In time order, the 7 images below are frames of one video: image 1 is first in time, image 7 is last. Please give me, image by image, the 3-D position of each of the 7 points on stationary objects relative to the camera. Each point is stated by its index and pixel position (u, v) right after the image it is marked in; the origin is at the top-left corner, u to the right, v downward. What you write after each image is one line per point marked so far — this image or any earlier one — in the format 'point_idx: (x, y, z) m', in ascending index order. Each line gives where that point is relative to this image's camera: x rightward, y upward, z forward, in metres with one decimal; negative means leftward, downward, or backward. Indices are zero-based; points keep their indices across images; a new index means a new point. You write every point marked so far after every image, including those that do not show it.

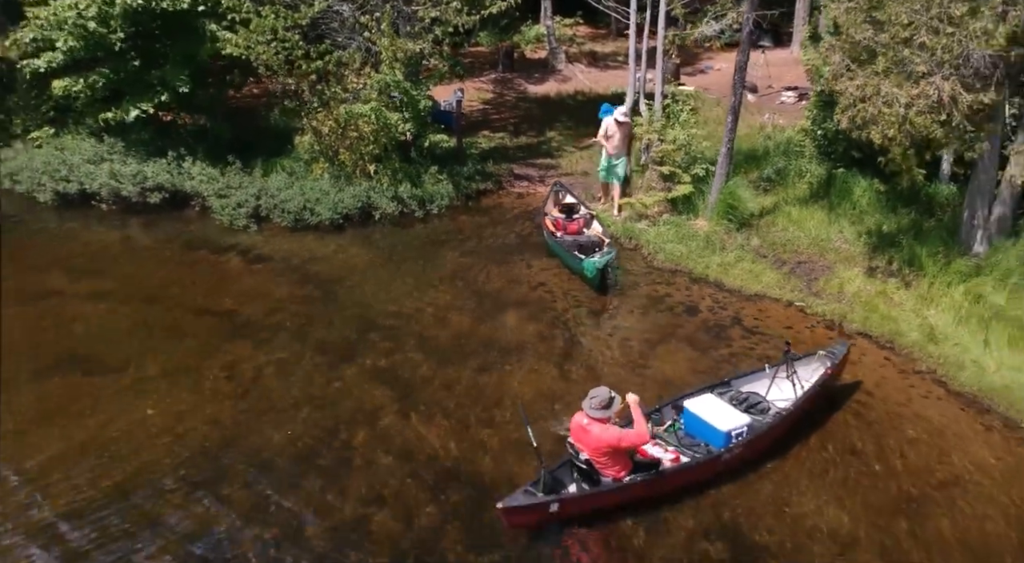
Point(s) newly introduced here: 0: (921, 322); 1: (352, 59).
0: (+5.9, -0.6, +10.1) m
1: (-3.2, +4.5, +14.0) m
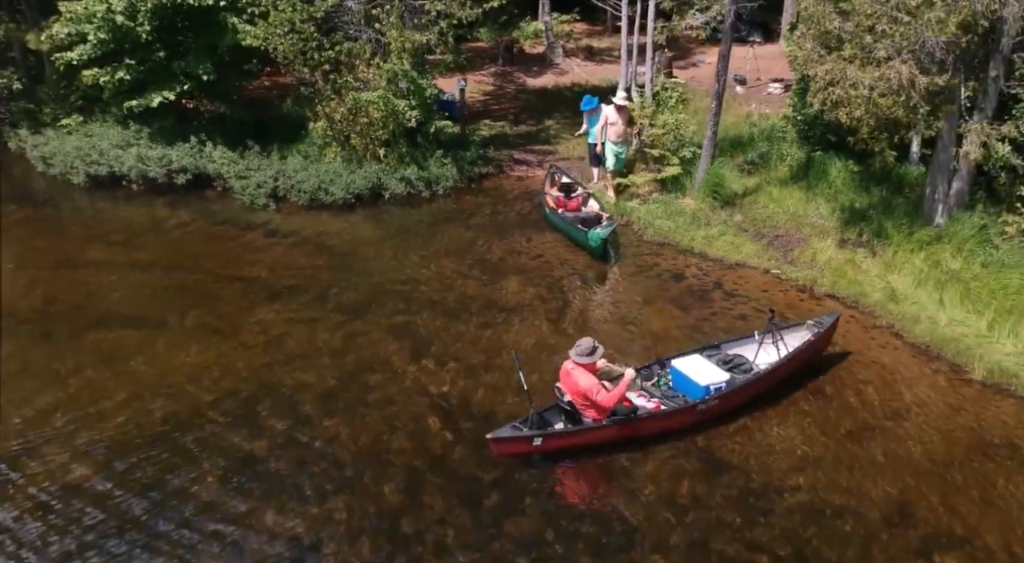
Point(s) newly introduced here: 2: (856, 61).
0: (+5.9, 0.0, +11.1) m
1: (-3.2, +5.0, +15.0) m
2: (+5.5, +3.5, +11.1) m
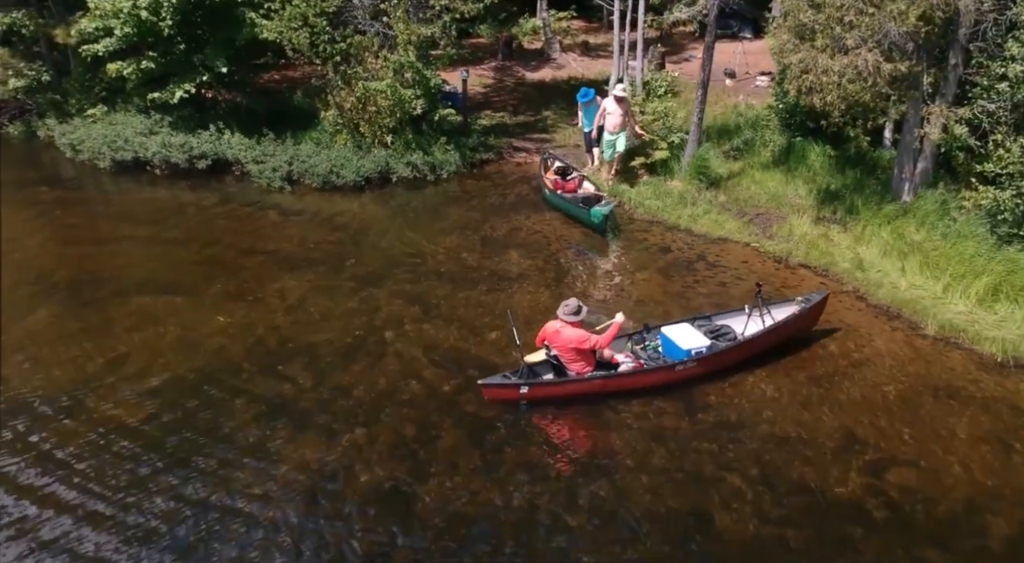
0: (+5.9, +0.5, +12.1) m
1: (-3.2, +5.5, +16.0) m
2: (+5.5, +4.0, +12.1) m
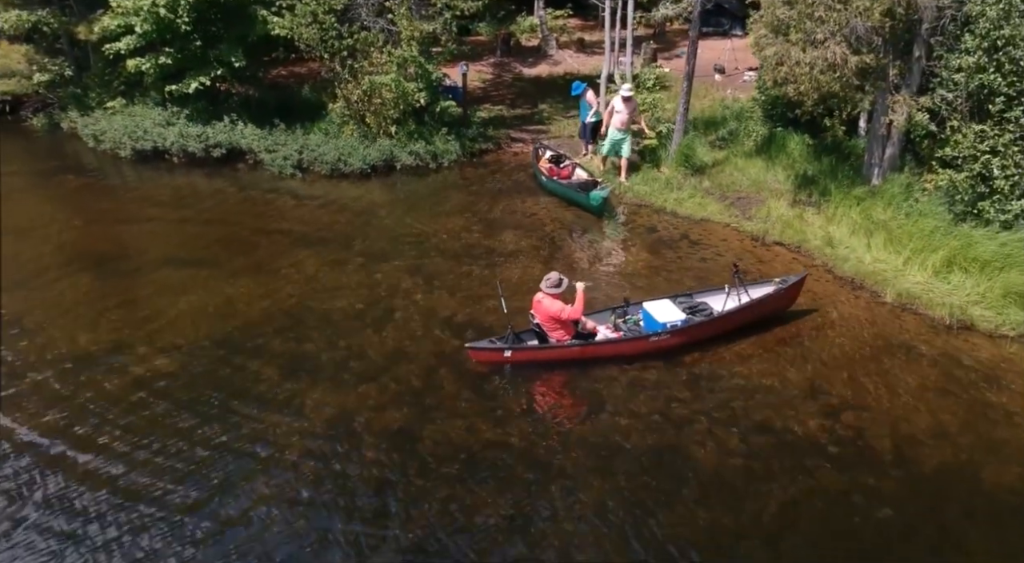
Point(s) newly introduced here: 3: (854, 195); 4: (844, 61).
0: (+5.9, +0.9, +13.1) m
1: (-3.3, +5.9, +17.0) m
2: (+5.4, +4.5, +13.1) m
3: (+6.7, +1.7, +13.6) m
4: (+6.0, +4.0, +12.6) m
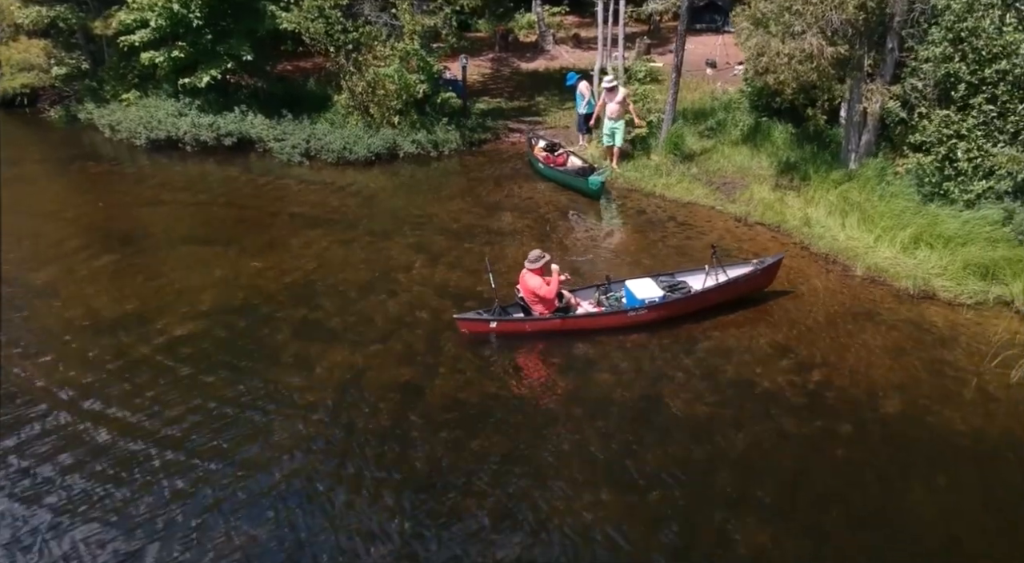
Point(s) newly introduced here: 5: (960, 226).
0: (+5.8, +1.3, +13.9) m
1: (-3.4, +6.4, +17.8) m
2: (+5.4, +4.9, +13.9) m
3: (+6.6, +2.1, +14.5) m
4: (+5.9, +4.4, +13.4) m
5: (+7.7, +1.0, +12.0) m
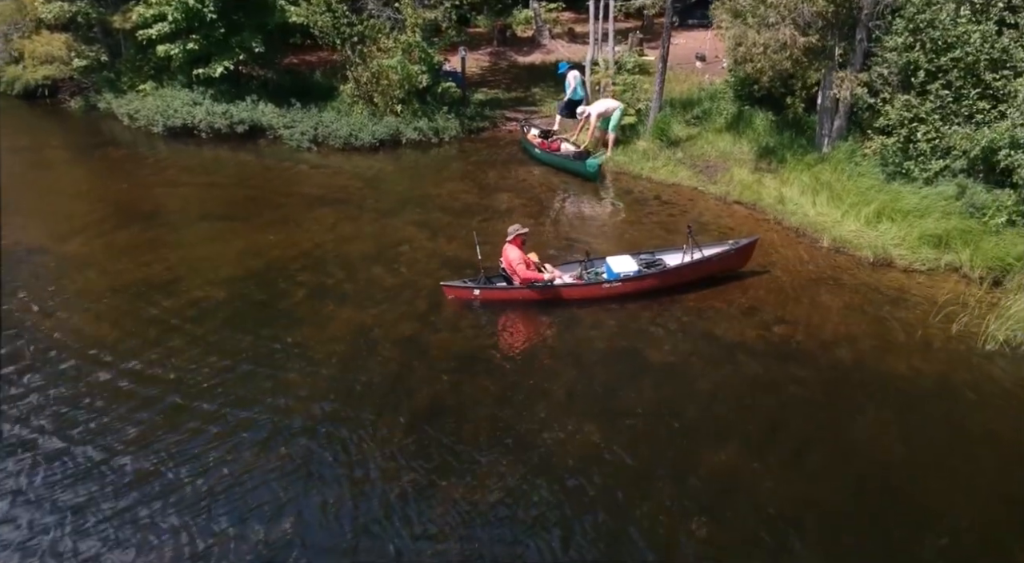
0: (+5.7, +1.9, +15.0) m
1: (-3.5, +6.9, +18.9) m
2: (+5.3, +5.5, +15.0) m
3: (+6.5, +2.7, +15.5) m
4: (+5.8, +5.0, +14.5) m
5: (+7.6, +1.5, +13.0) m
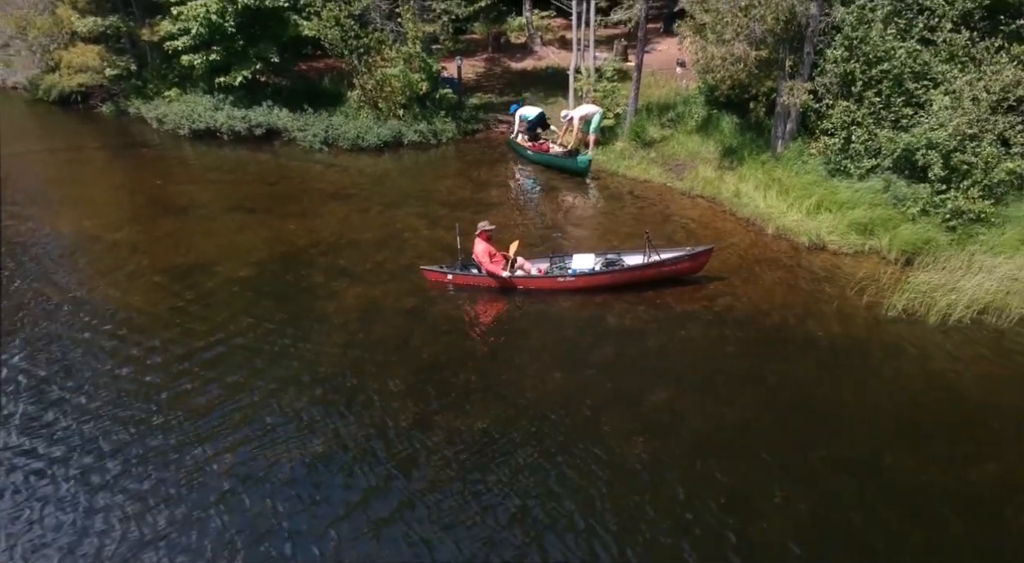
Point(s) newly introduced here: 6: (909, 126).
0: (+5.4, +2.3, +17.0) m
1: (-3.8, +7.3, +20.9) m
2: (+5.0, +5.9, +17.0) m
3: (+6.3, +3.1, +17.5) m
4: (+5.6, +5.4, +16.5) m
5: (+7.3, +1.9, +15.0) m
6: (+8.5, +3.3, +14.9) m
